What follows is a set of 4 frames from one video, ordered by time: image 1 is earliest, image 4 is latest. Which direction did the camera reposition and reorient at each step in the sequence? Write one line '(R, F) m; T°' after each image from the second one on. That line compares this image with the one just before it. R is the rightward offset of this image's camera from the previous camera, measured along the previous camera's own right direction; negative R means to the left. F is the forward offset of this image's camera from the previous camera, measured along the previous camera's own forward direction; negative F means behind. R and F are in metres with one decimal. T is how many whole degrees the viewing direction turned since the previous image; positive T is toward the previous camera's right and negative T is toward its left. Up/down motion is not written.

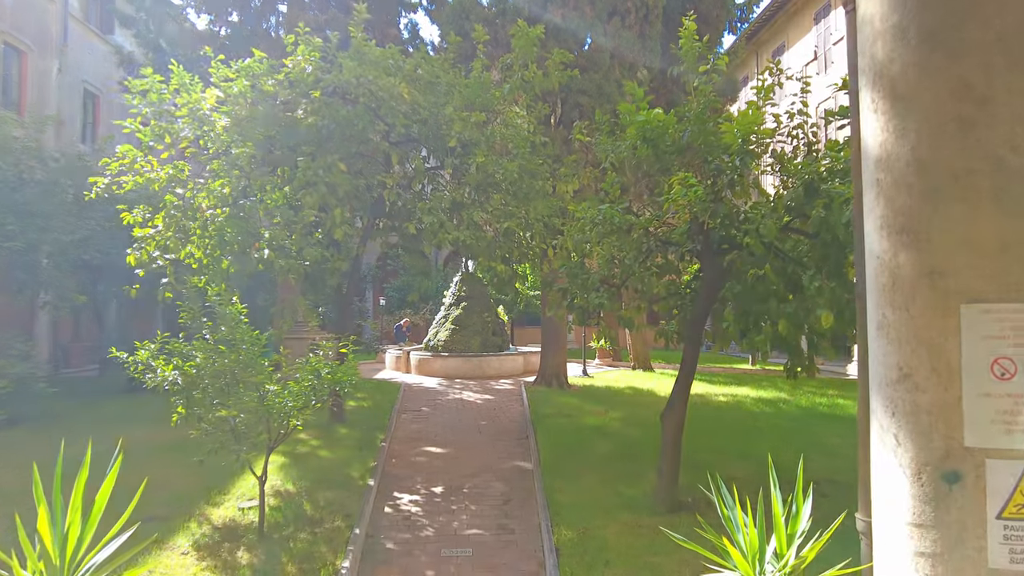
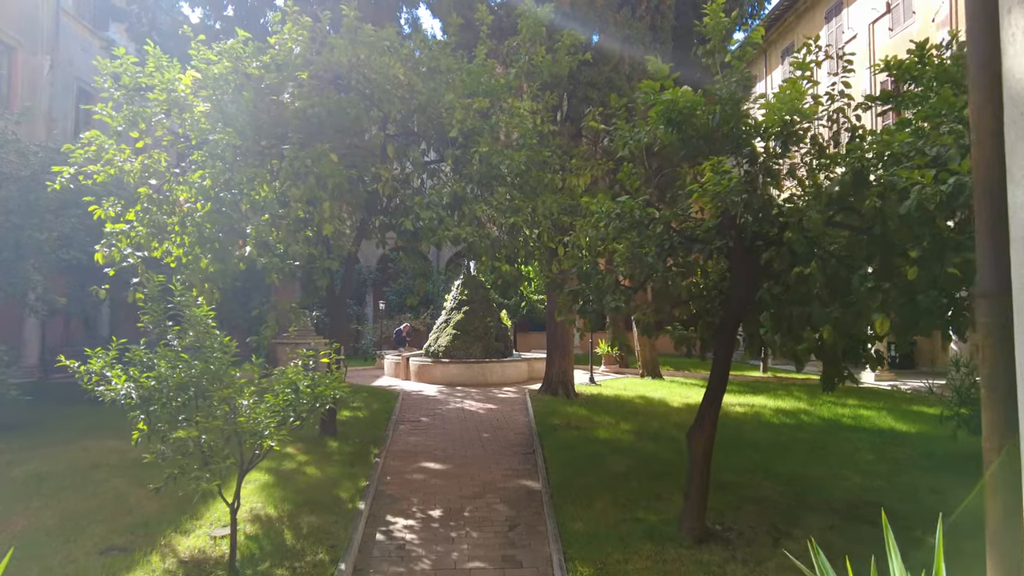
(-0.1, +0.8) m; 0°
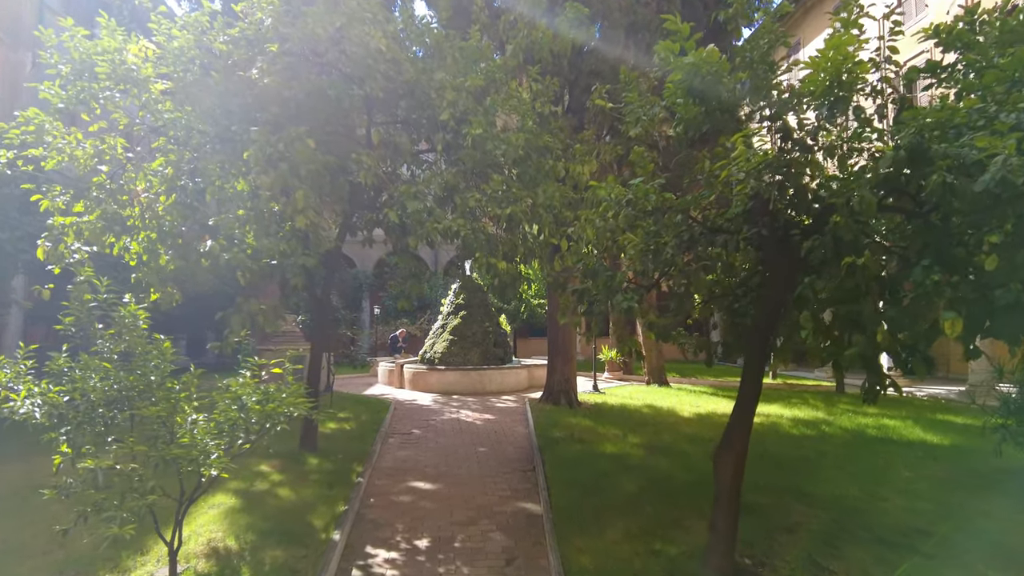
(0.0, +0.9) m; 0°
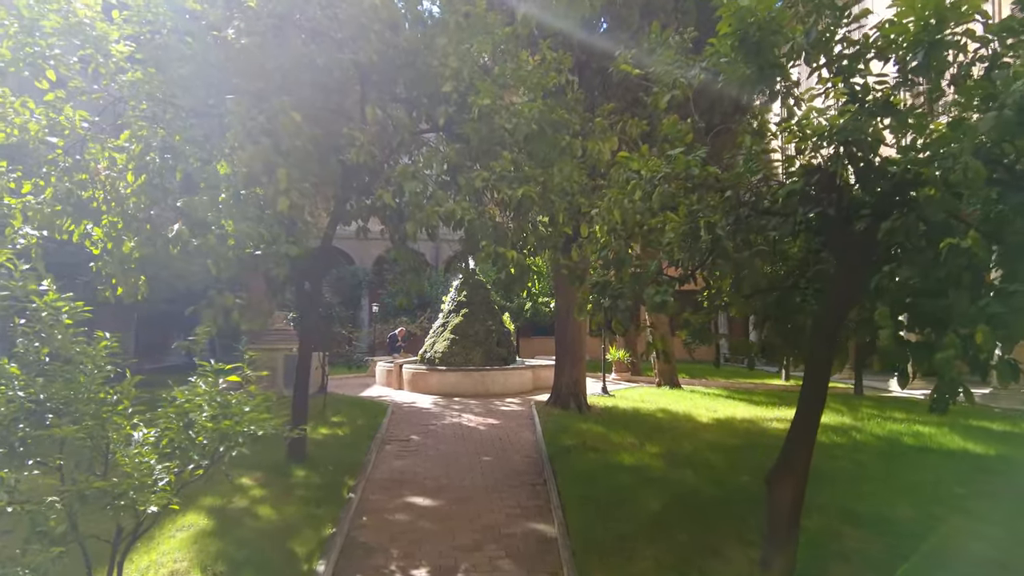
(-0.1, +0.9) m; 0°
